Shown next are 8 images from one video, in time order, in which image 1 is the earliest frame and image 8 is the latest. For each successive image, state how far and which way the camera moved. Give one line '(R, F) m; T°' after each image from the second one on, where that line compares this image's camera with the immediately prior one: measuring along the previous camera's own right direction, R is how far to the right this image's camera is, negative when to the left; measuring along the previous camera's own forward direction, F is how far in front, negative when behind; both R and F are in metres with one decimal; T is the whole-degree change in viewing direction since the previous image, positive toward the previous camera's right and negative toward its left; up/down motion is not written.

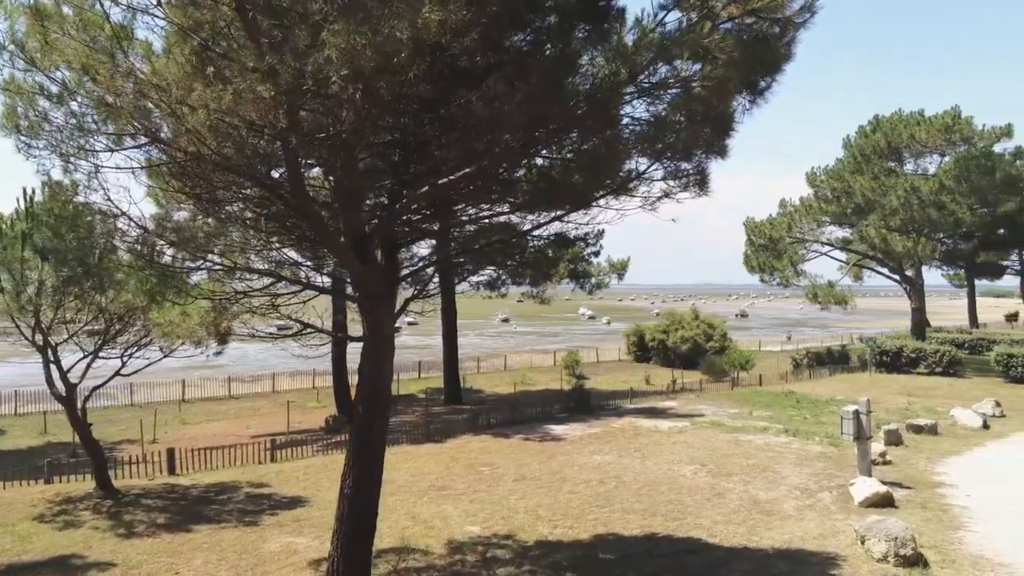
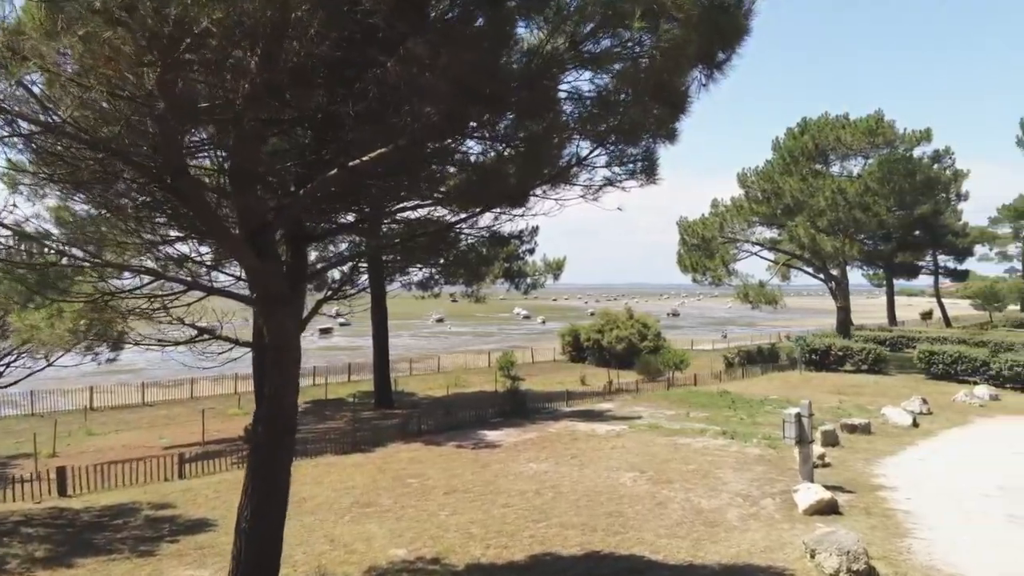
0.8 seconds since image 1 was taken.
(+0.1, +0.7) m; +5°
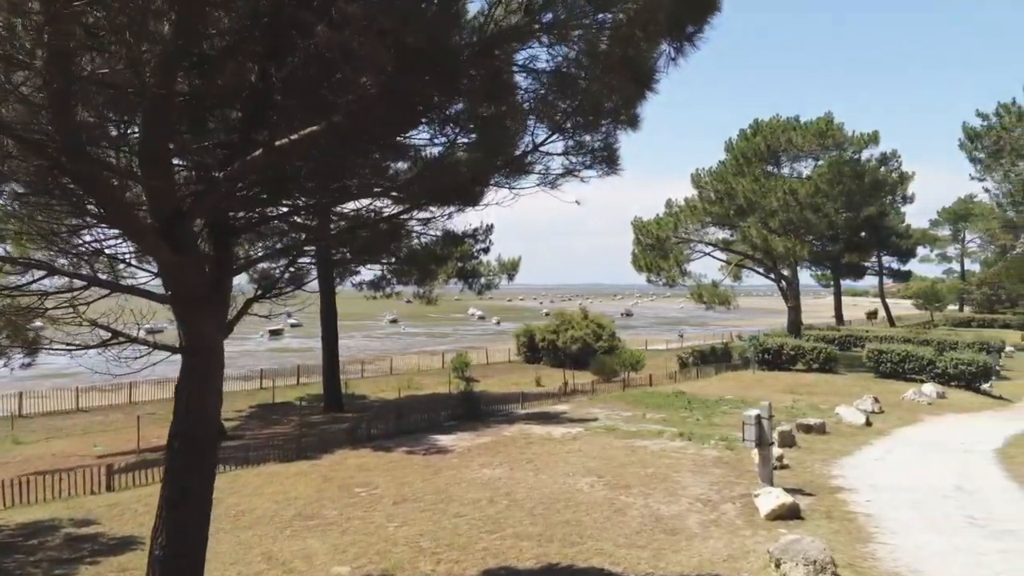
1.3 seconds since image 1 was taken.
(0.0, +0.5) m; +3°
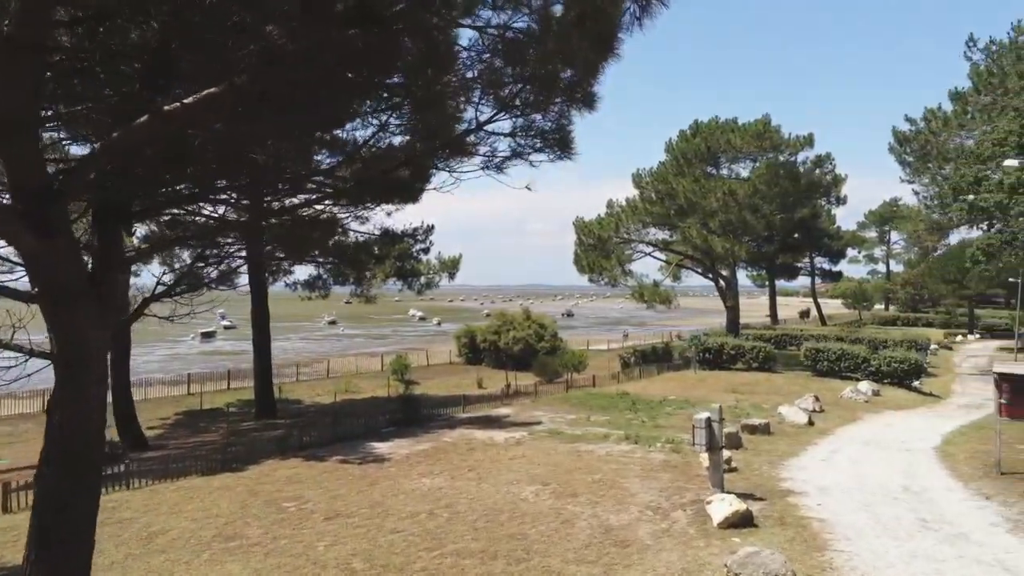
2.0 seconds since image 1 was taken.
(0.0, +0.6) m; +4°
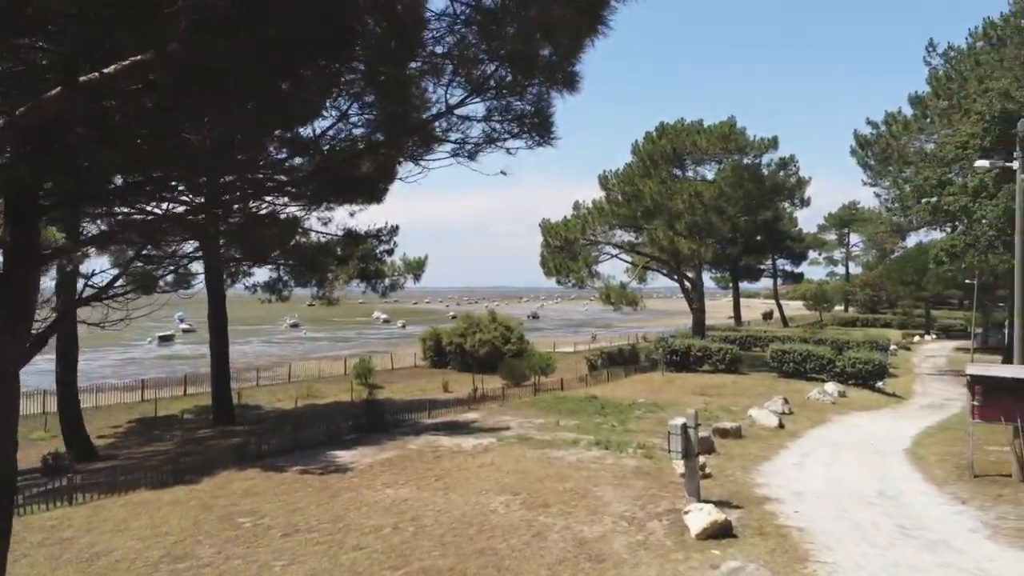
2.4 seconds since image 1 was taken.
(0.0, +0.4) m; +3°
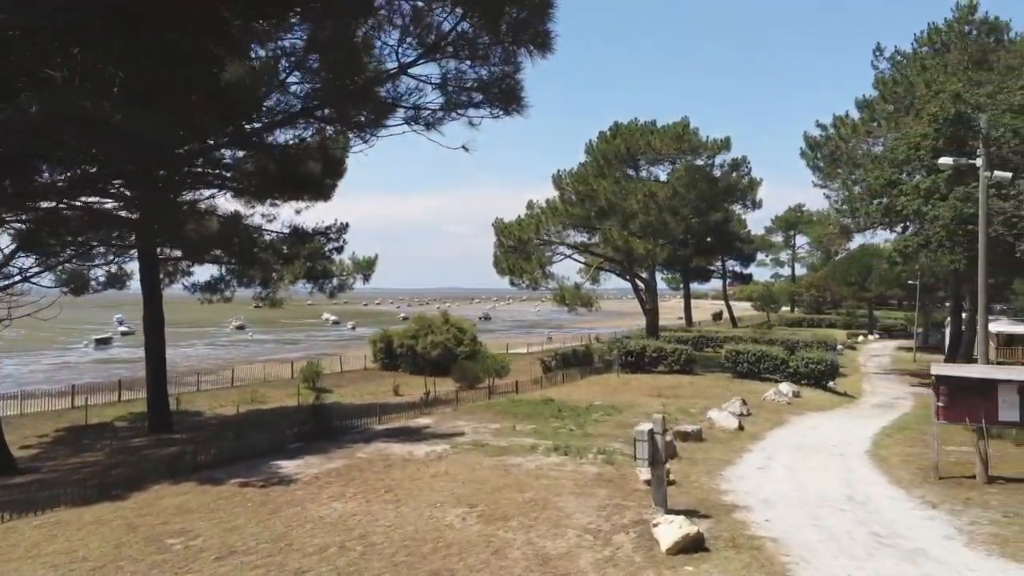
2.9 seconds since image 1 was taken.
(-0.1, +0.7) m; +4°
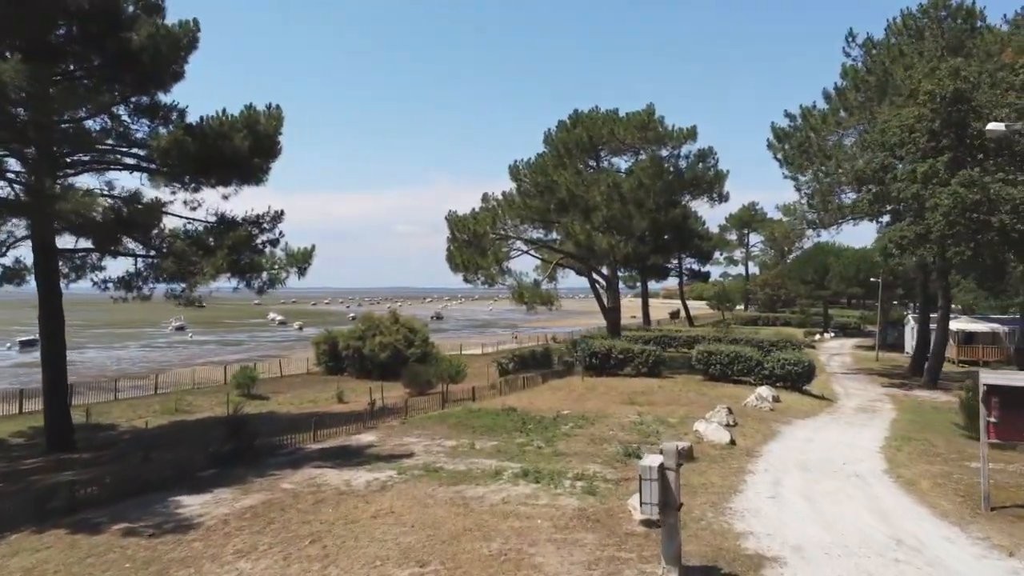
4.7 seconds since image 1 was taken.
(-0.1, +2.5) m; +4°
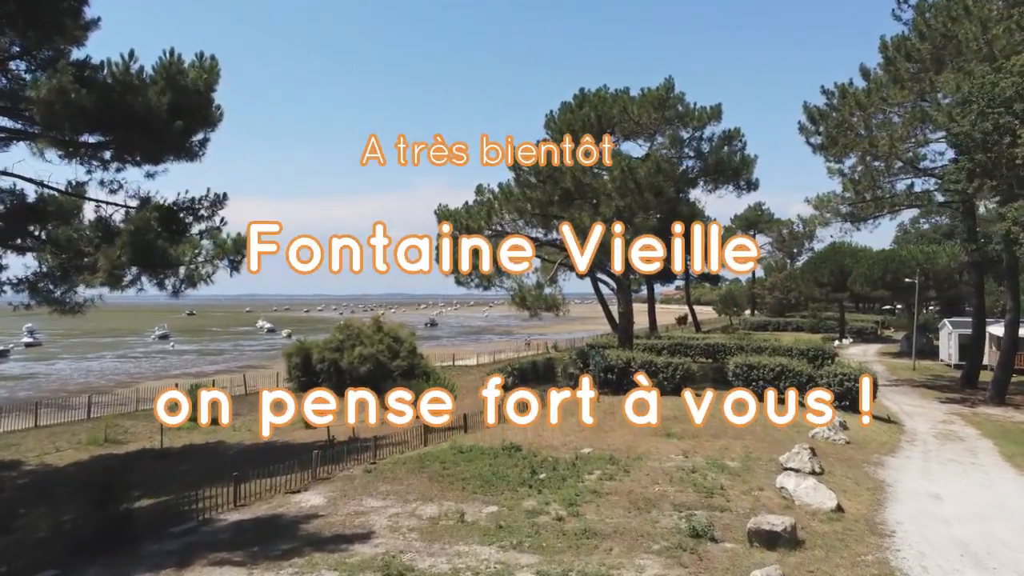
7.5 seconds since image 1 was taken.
(-0.1, +4.7) m; 0°
